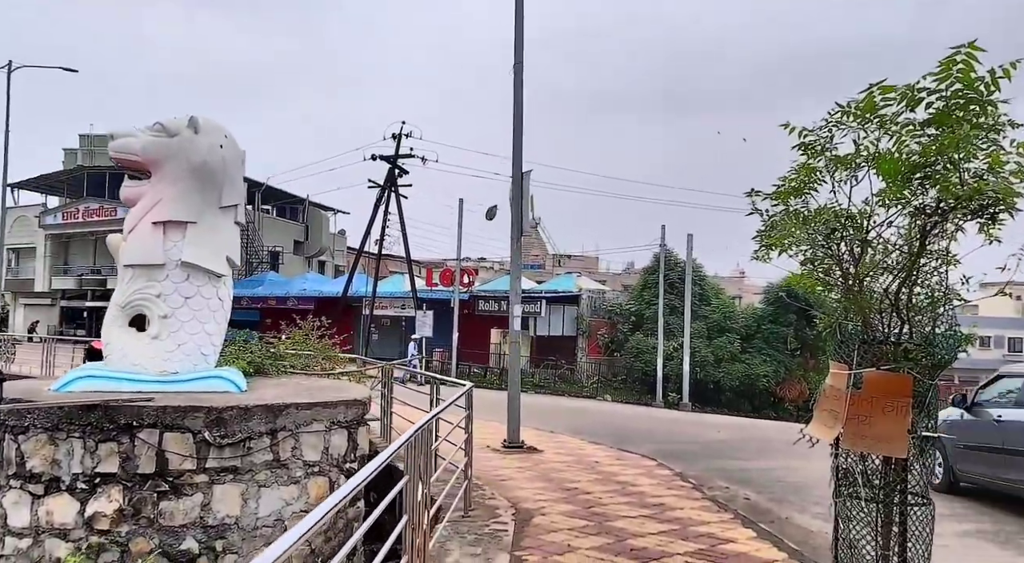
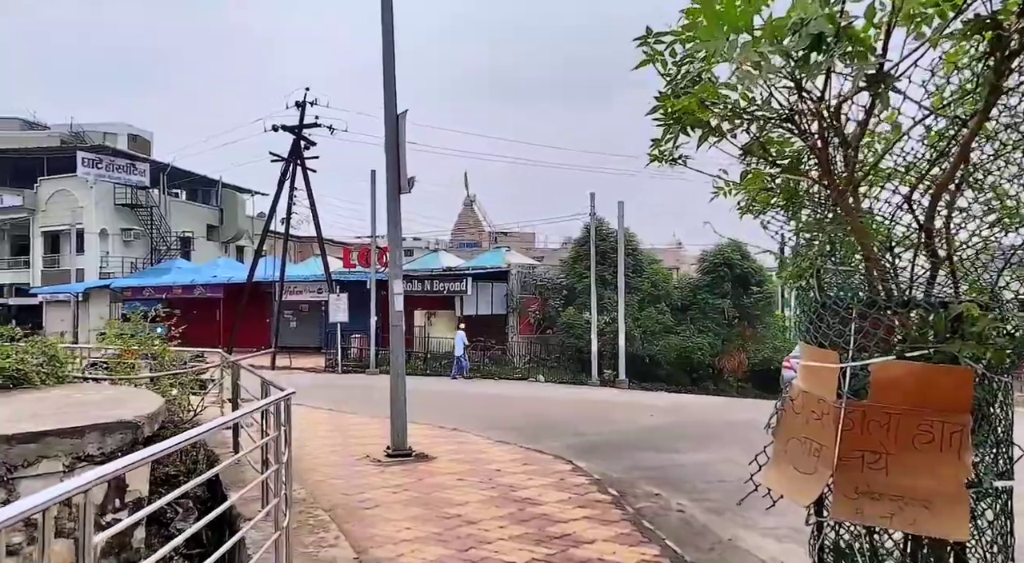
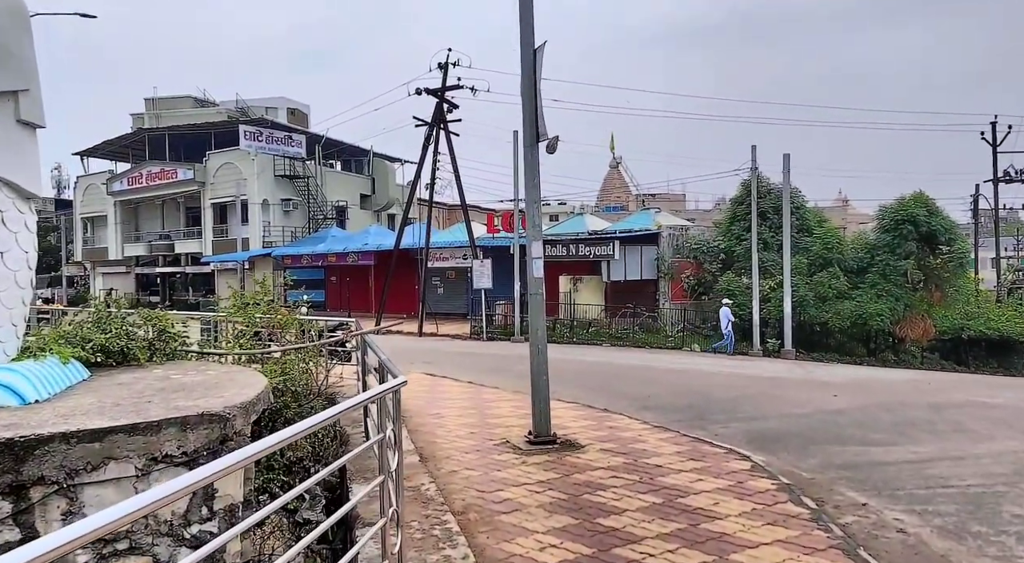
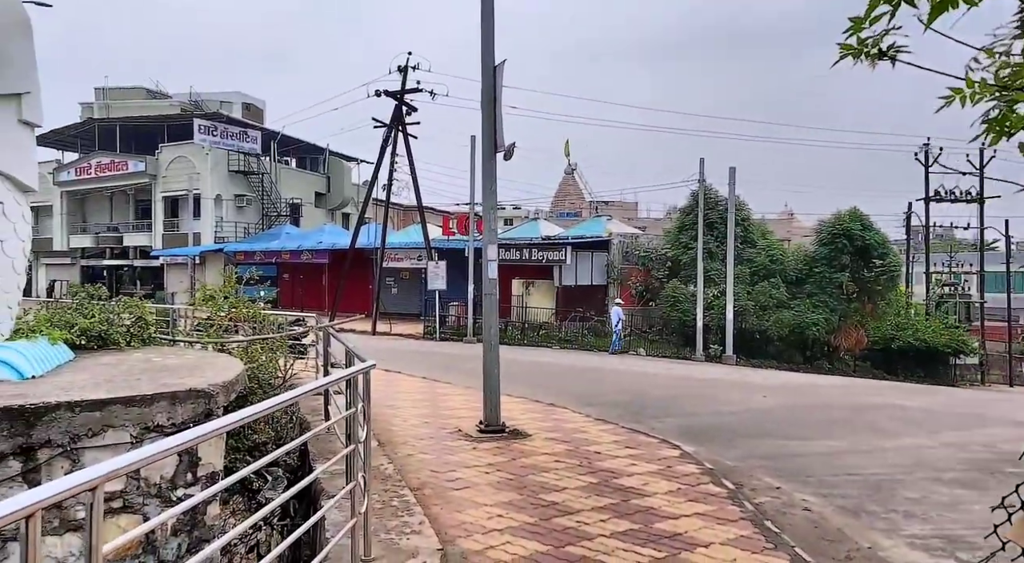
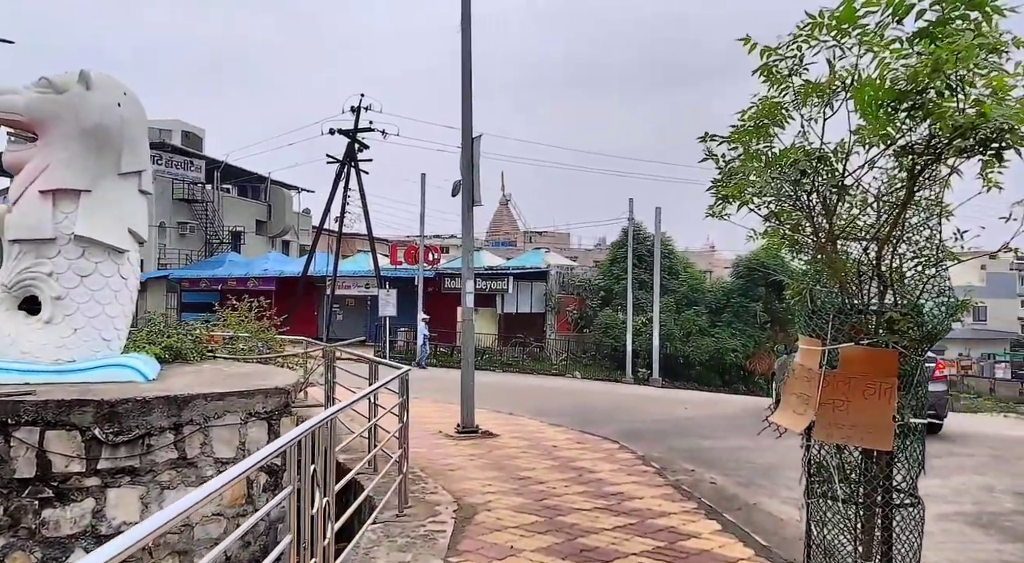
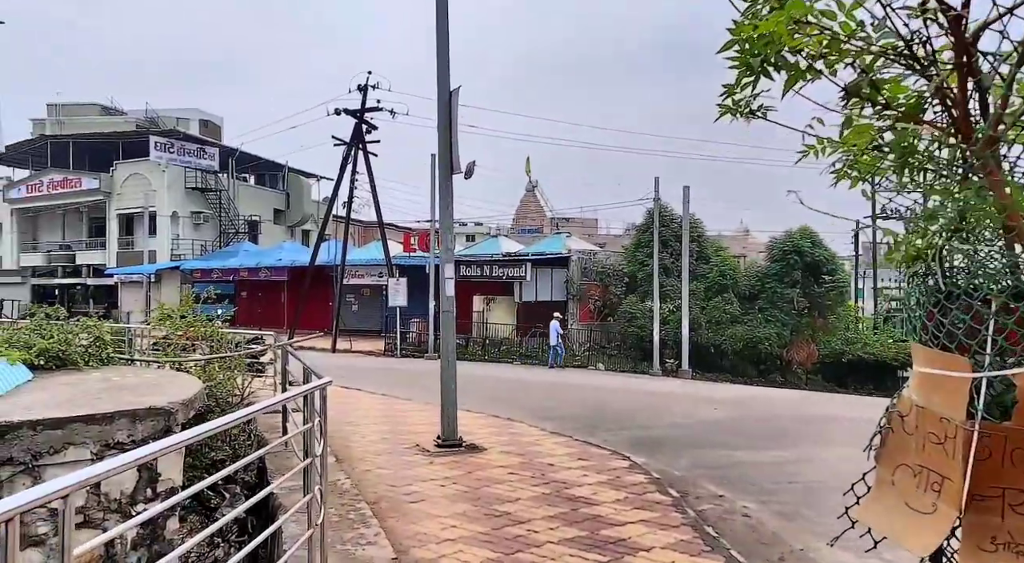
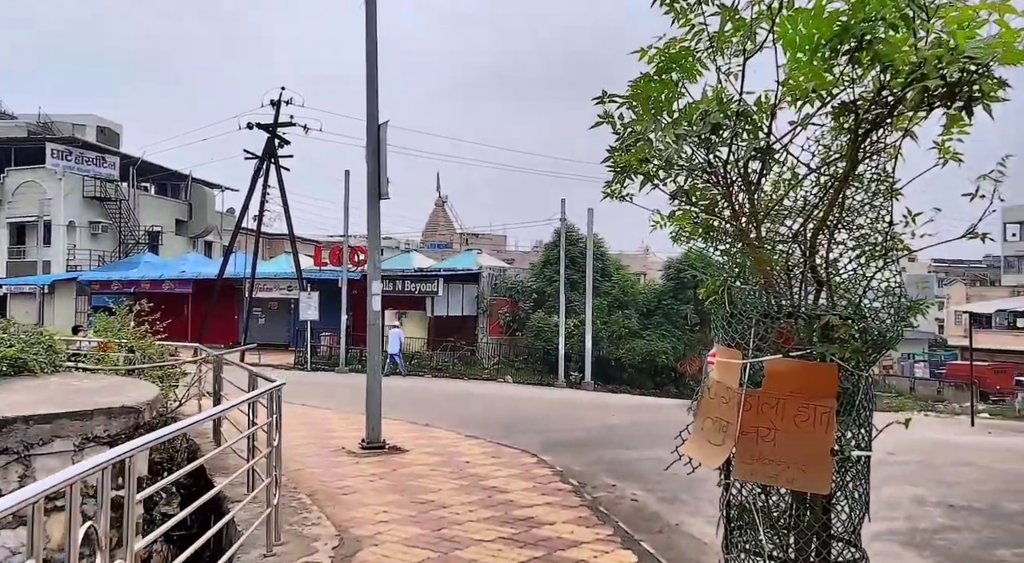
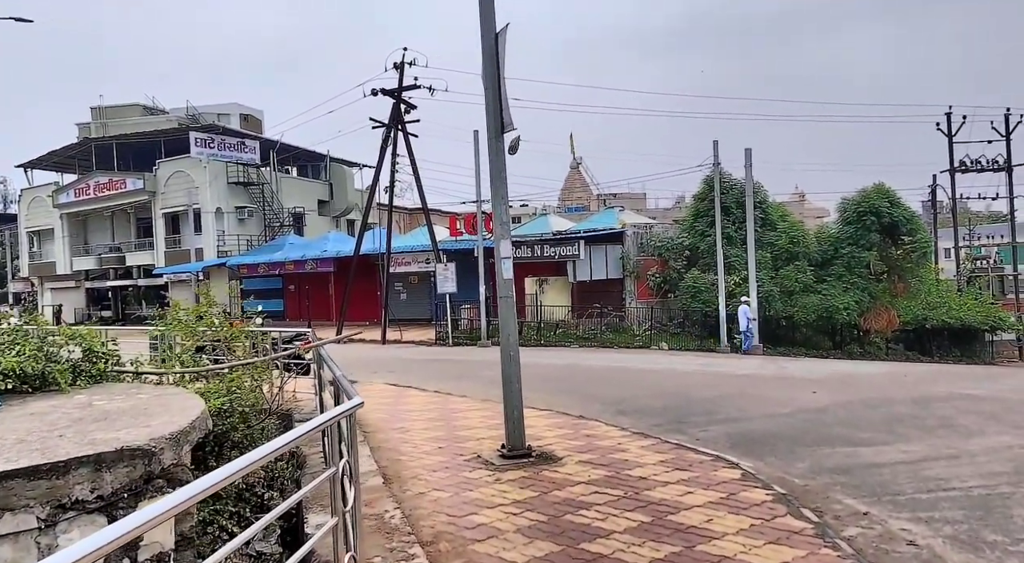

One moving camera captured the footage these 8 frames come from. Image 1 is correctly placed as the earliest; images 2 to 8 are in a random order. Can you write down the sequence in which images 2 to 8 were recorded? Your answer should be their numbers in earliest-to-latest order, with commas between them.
5, 7, 2, 6, 4, 3, 8
